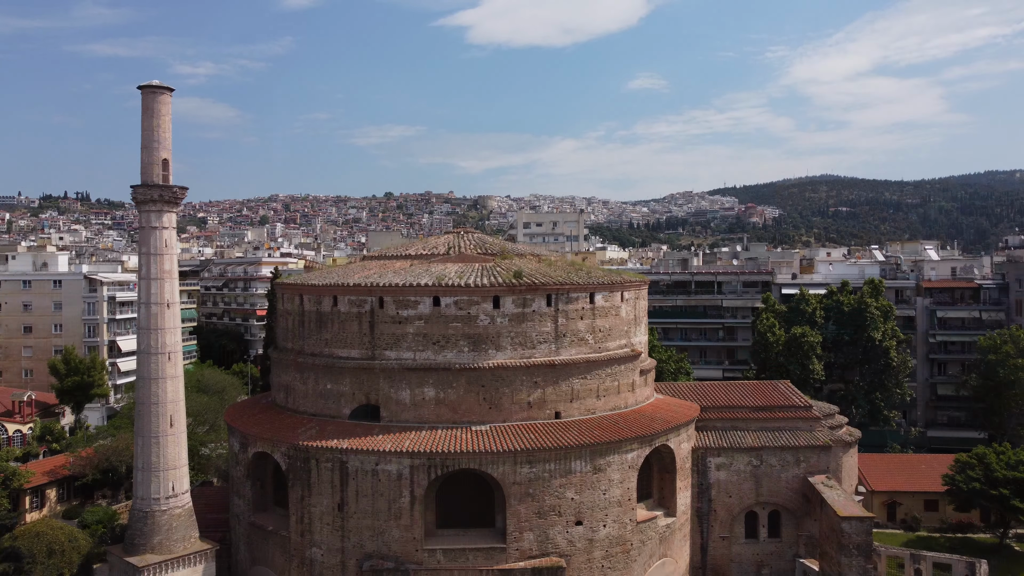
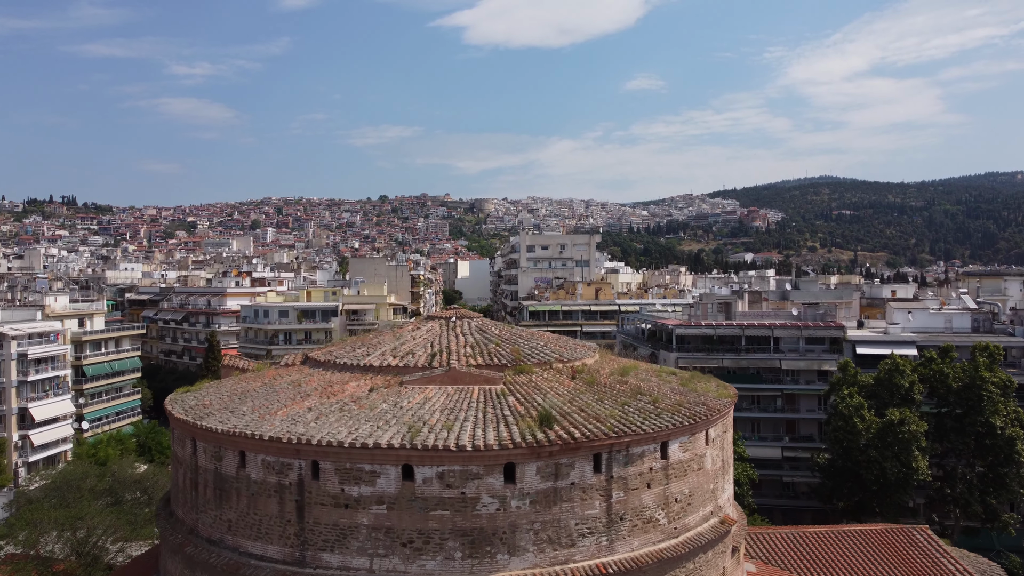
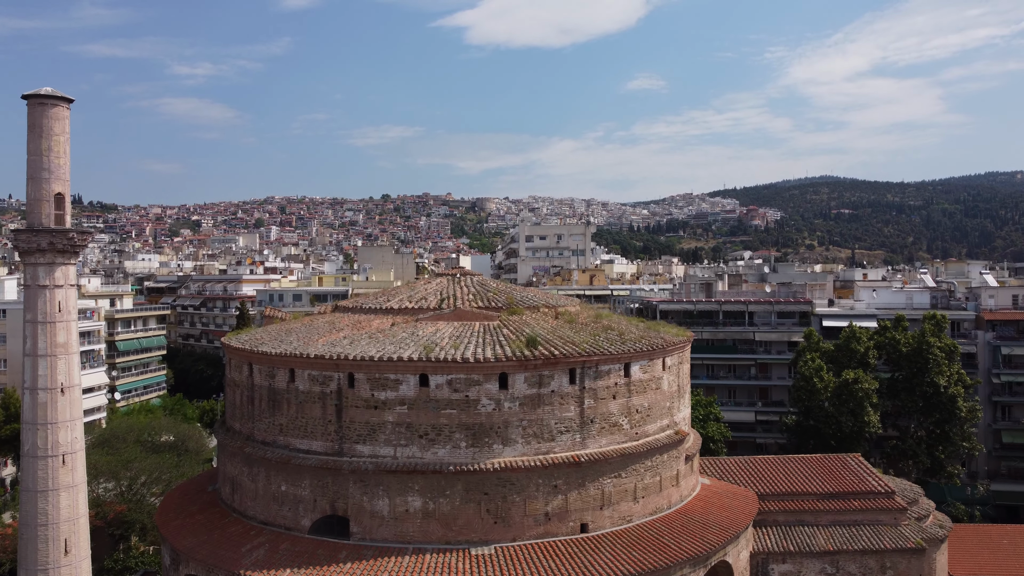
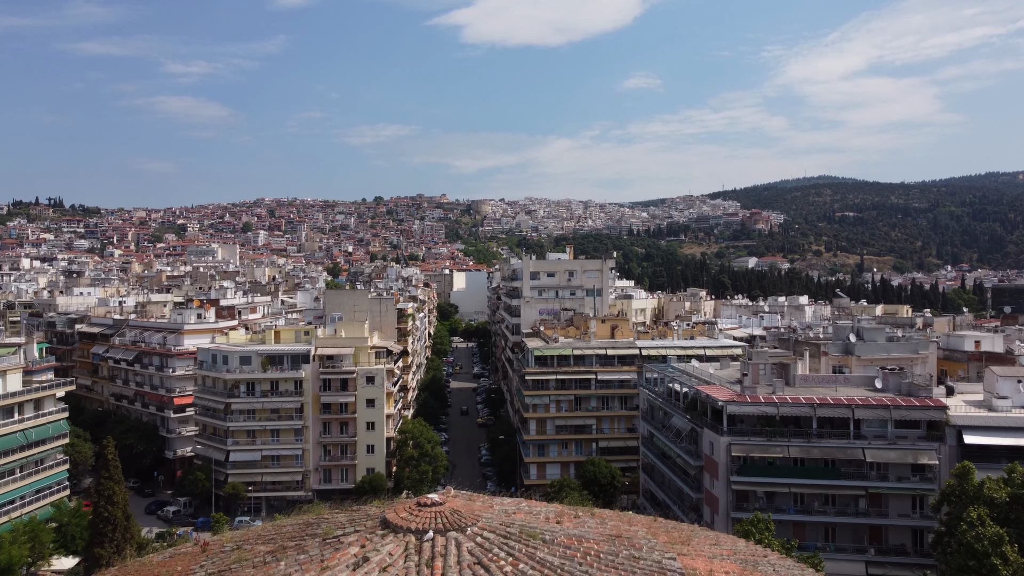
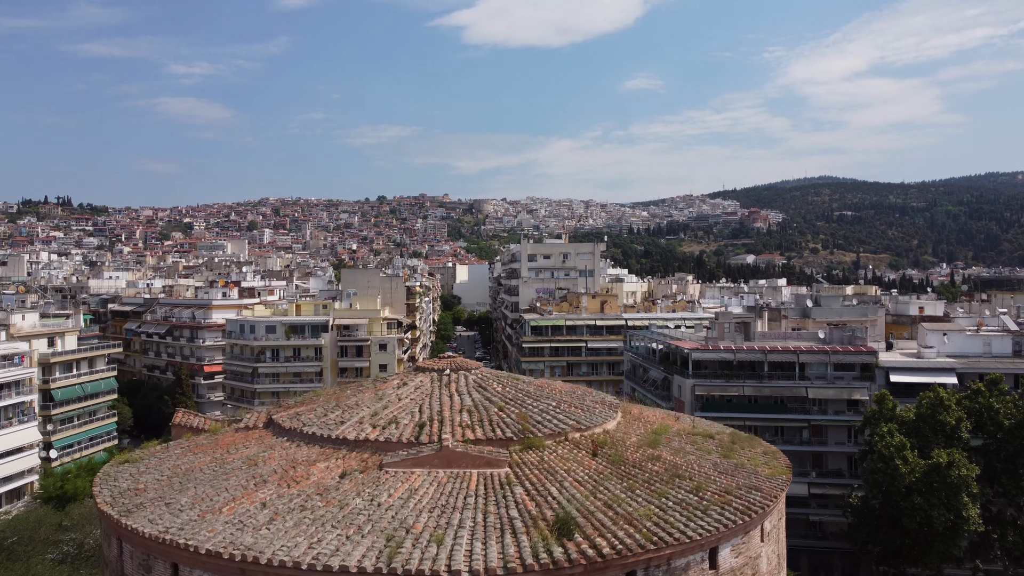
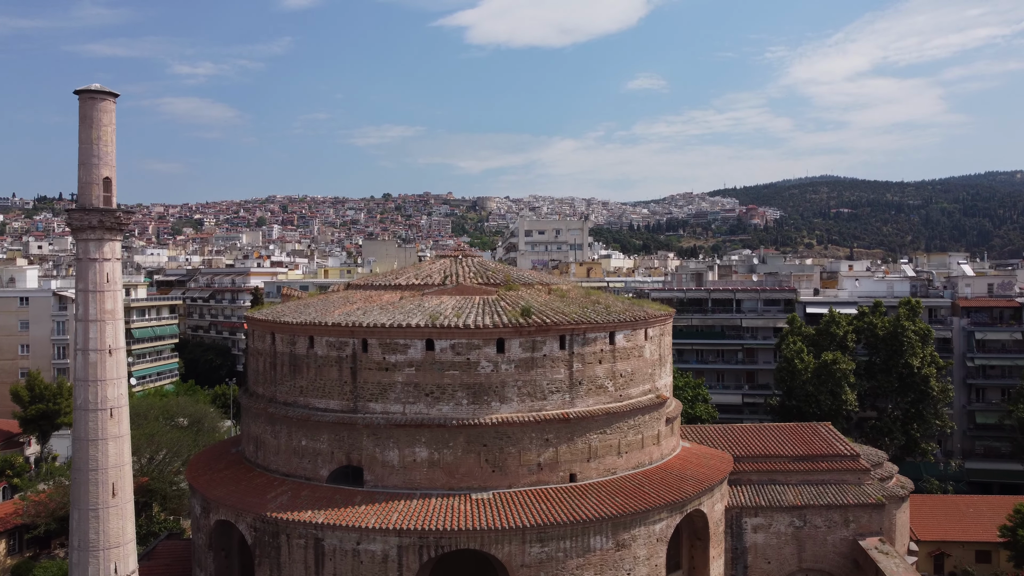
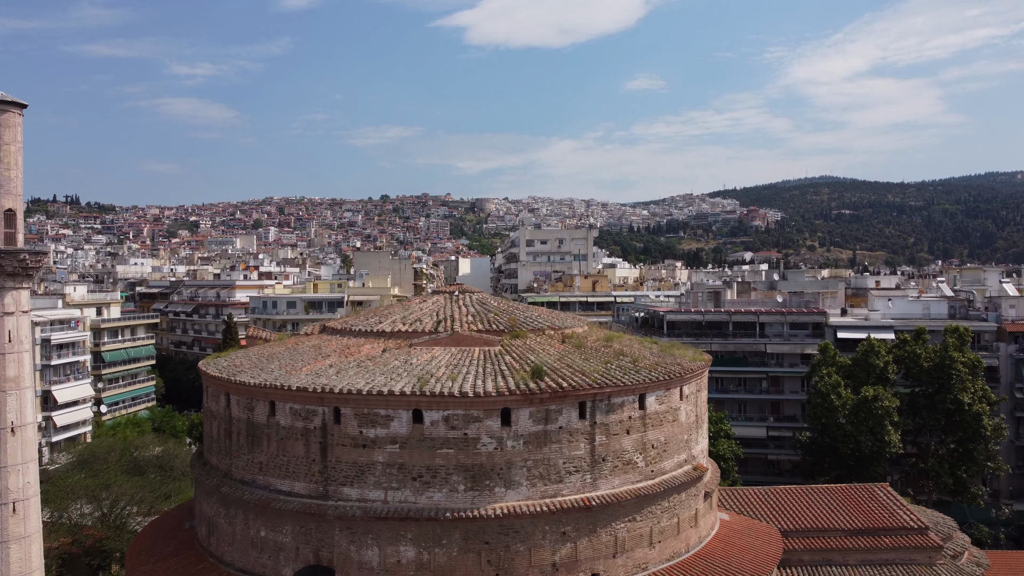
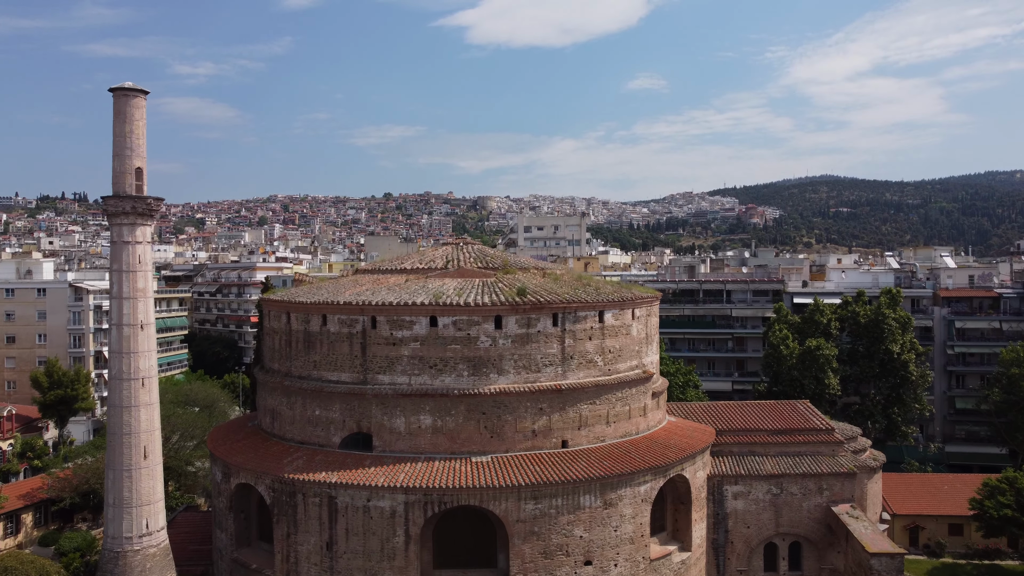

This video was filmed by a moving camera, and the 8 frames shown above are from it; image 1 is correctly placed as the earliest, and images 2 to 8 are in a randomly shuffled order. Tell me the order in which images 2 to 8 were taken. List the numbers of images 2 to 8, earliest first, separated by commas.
8, 6, 3, 7, 2, 5, 4
